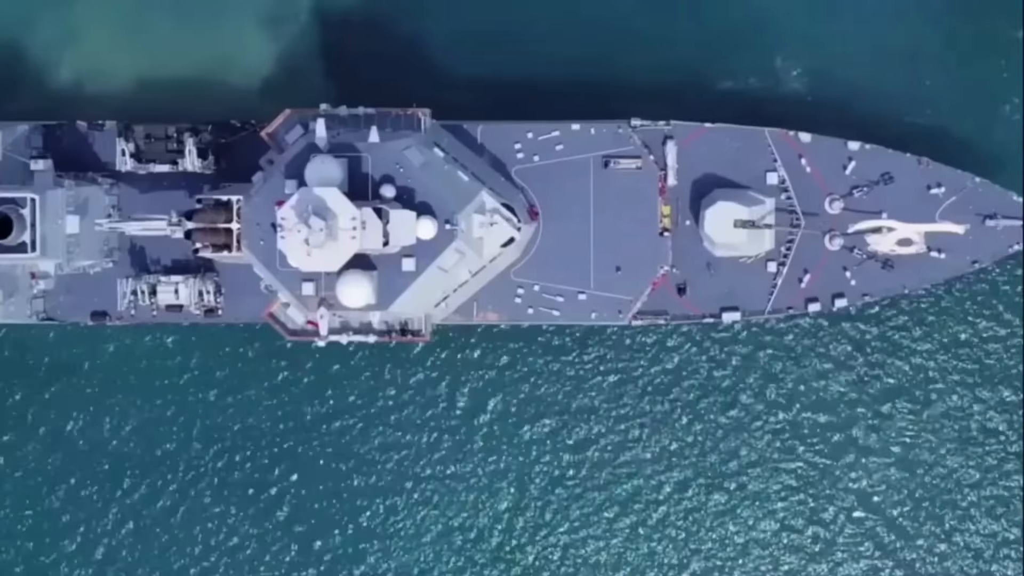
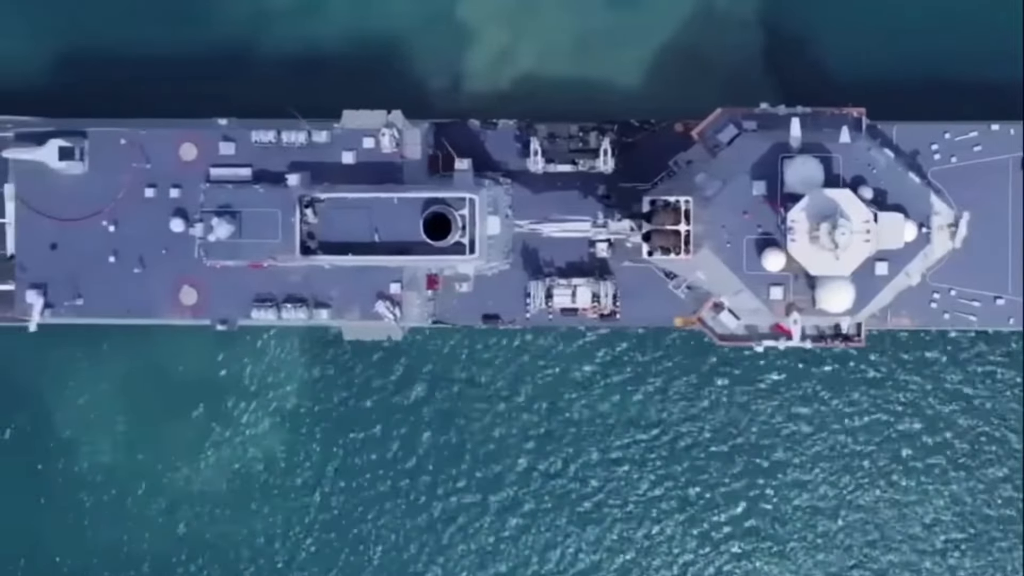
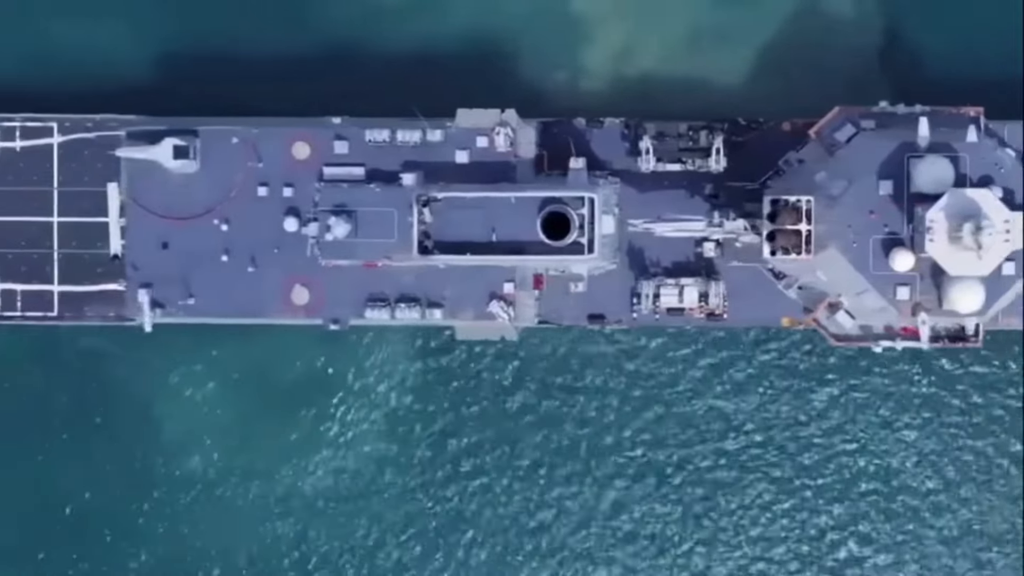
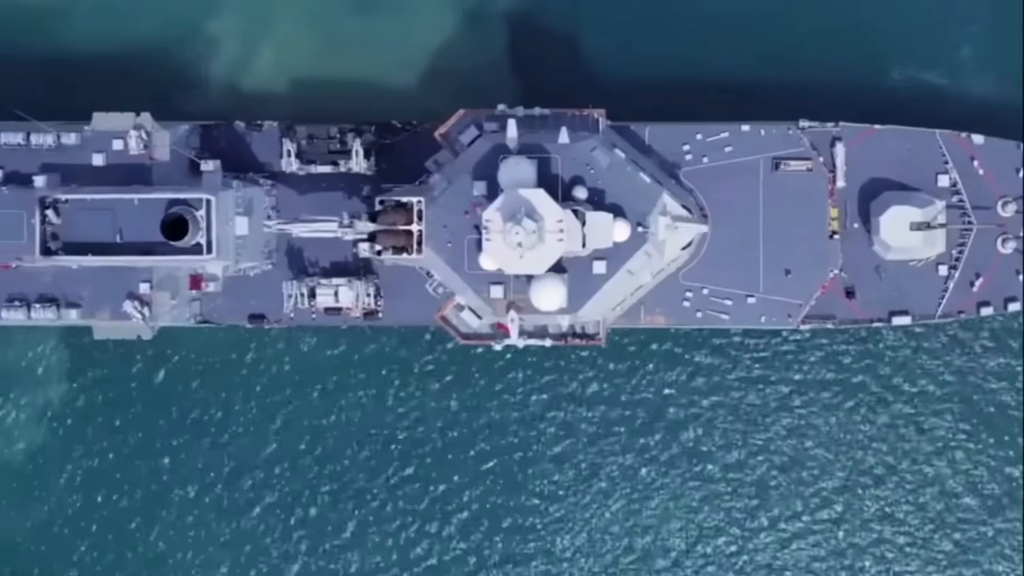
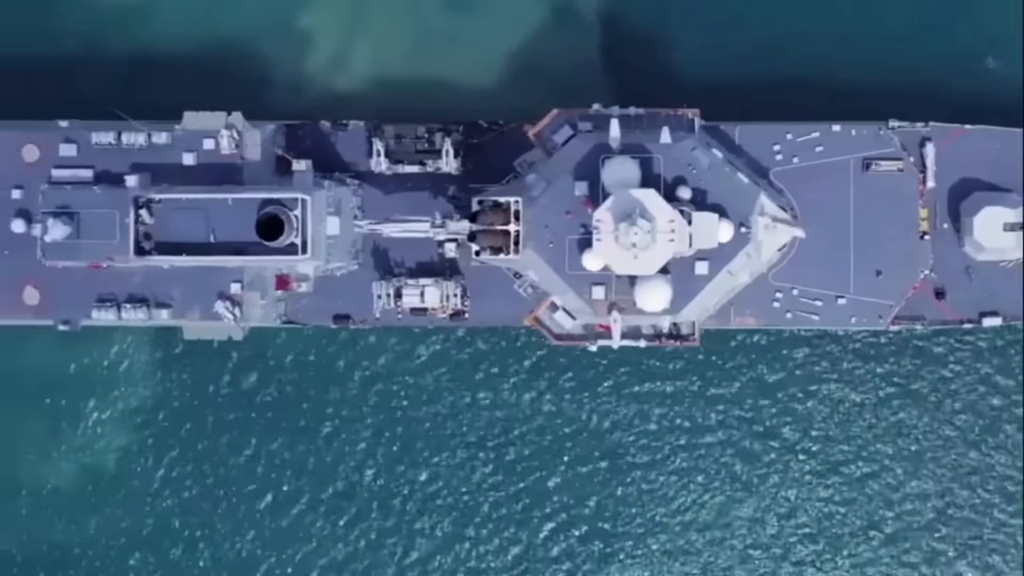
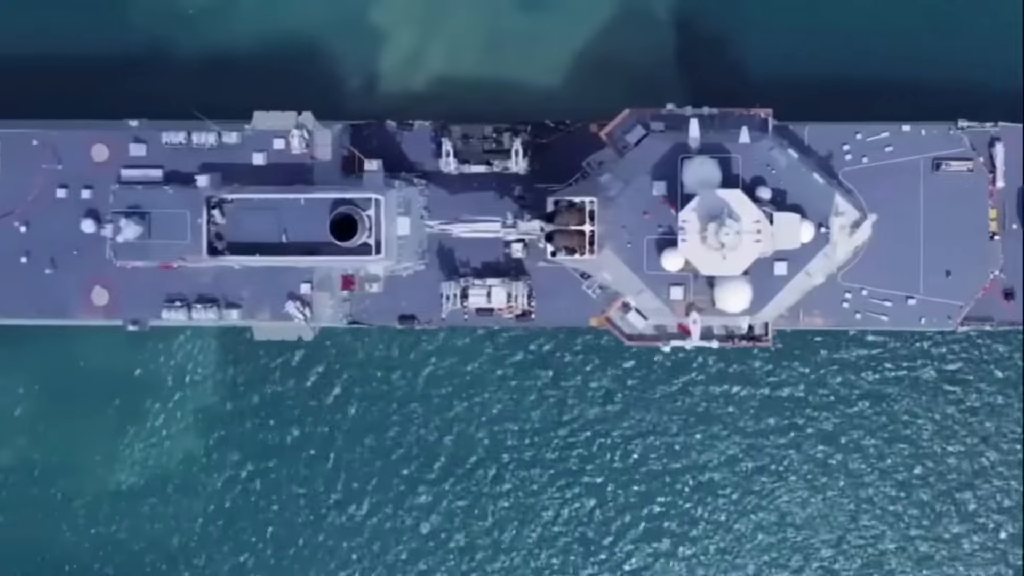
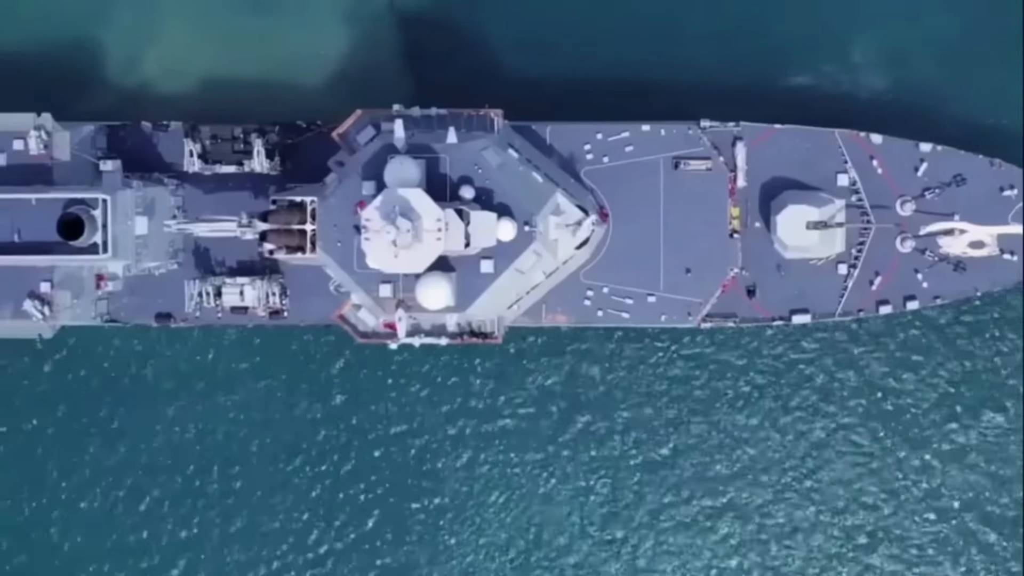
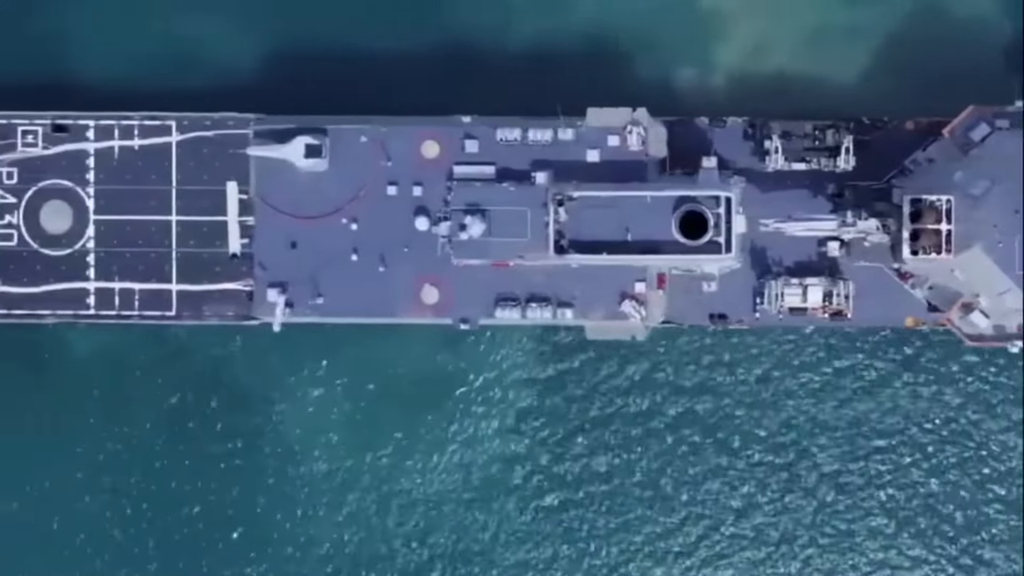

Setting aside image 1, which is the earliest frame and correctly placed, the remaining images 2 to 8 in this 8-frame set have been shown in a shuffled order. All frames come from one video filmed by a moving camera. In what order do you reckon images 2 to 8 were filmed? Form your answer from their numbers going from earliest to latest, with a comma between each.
7, 4, 5, 6, 2, 3, 8
